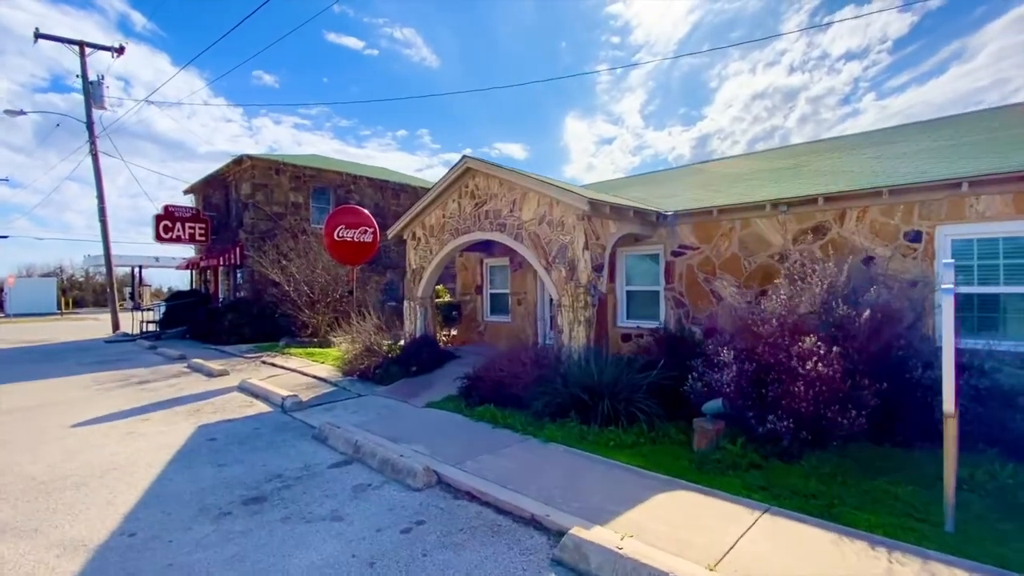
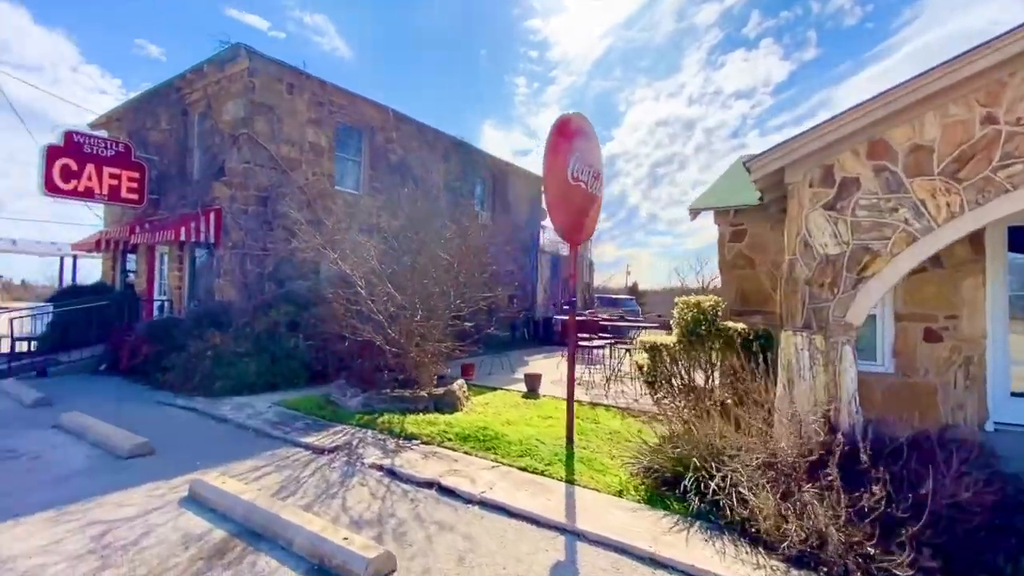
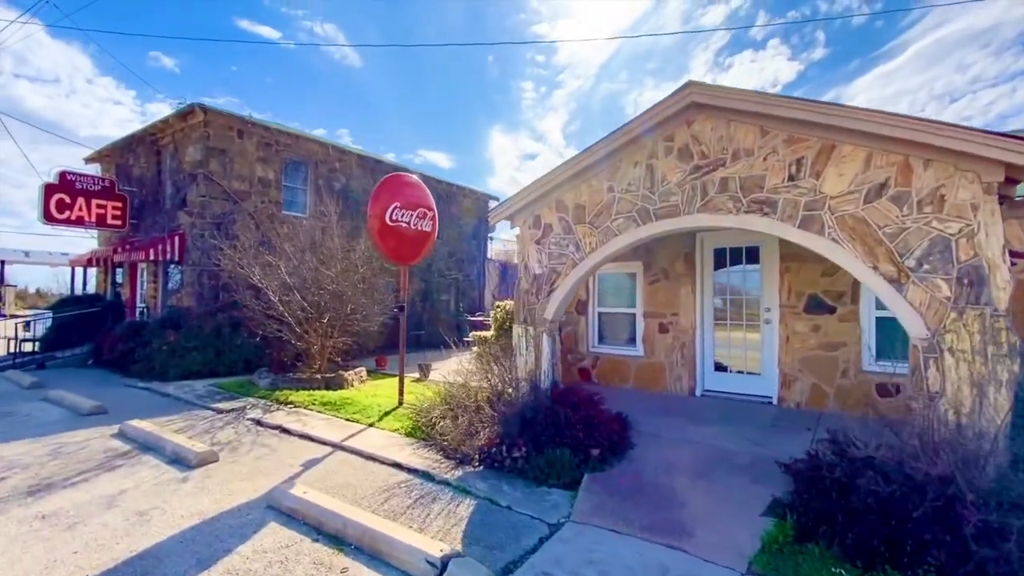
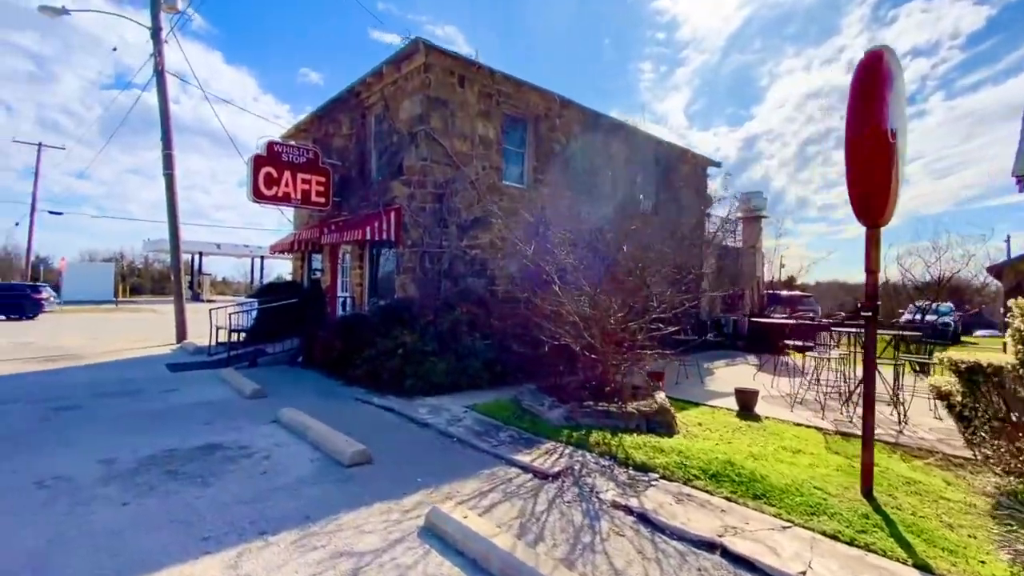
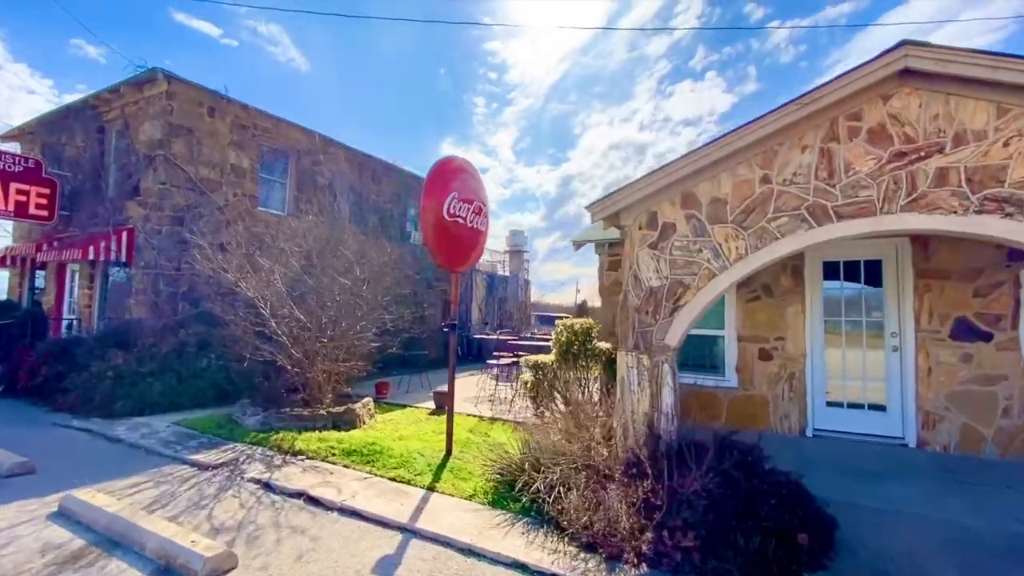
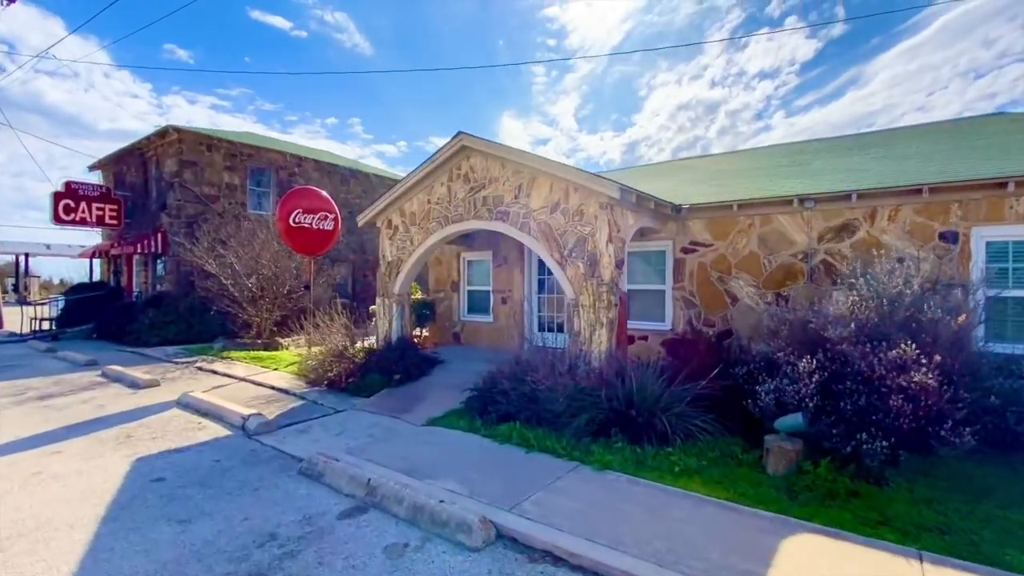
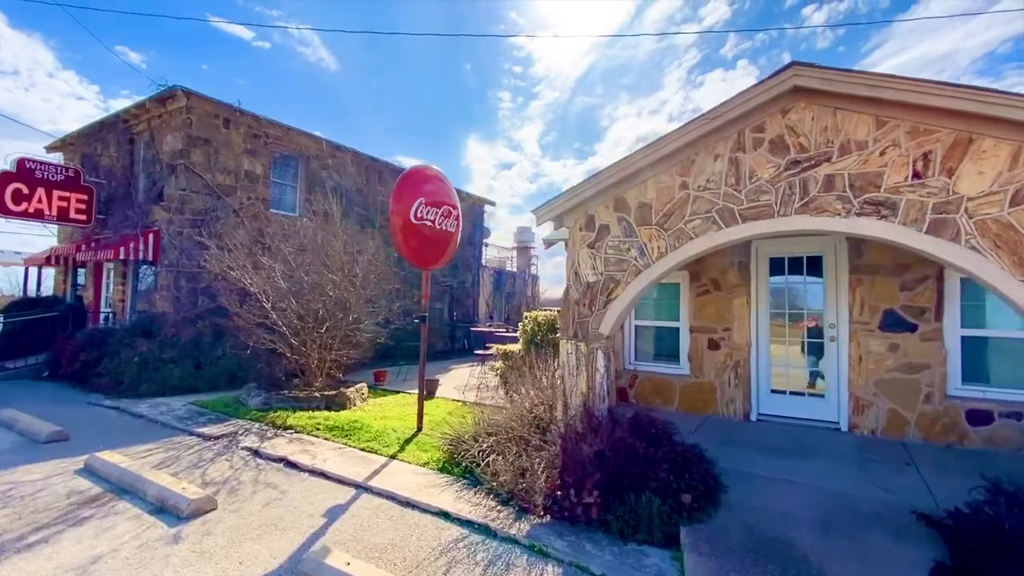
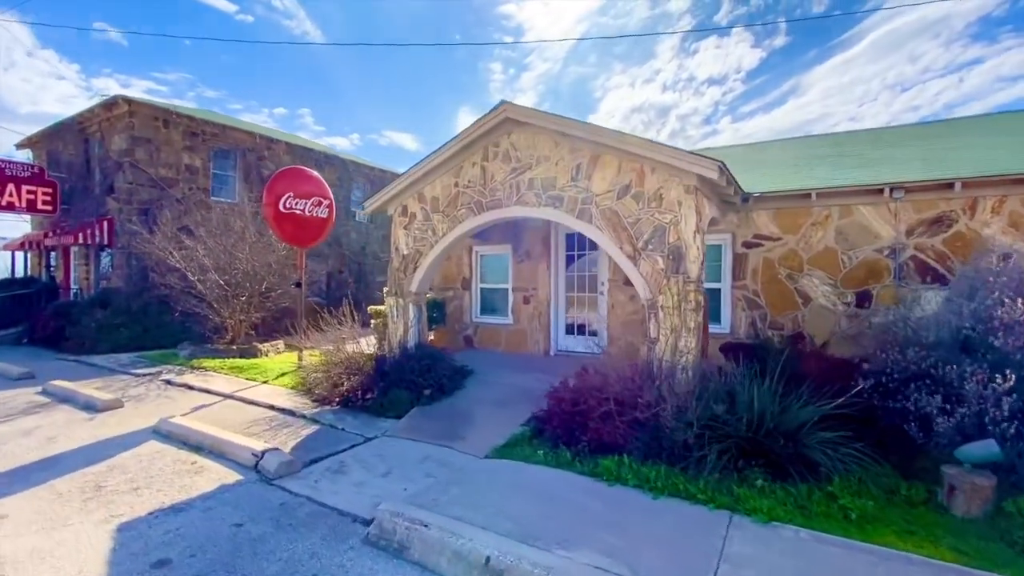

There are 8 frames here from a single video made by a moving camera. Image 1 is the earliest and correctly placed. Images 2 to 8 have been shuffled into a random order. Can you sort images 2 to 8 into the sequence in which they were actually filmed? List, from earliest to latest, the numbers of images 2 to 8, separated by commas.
6, 8, 3, 7, 5, 2, 4
